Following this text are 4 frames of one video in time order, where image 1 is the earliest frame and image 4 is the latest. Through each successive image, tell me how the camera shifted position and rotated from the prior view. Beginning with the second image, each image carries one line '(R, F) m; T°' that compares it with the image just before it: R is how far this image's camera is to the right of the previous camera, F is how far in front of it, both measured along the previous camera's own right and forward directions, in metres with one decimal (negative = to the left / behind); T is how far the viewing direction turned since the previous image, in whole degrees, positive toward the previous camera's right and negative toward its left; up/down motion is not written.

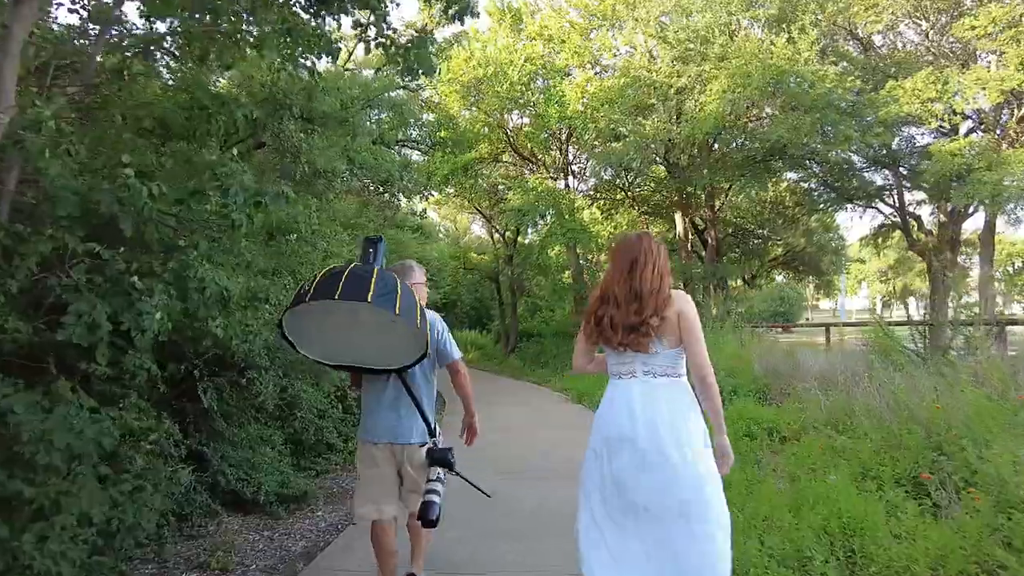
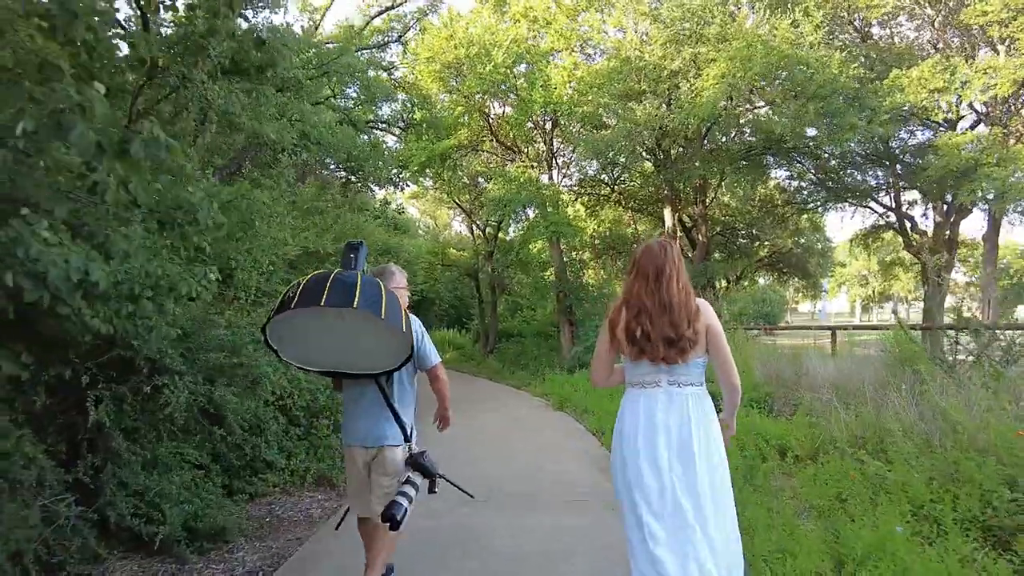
(0.0, +0.8) m; +1°
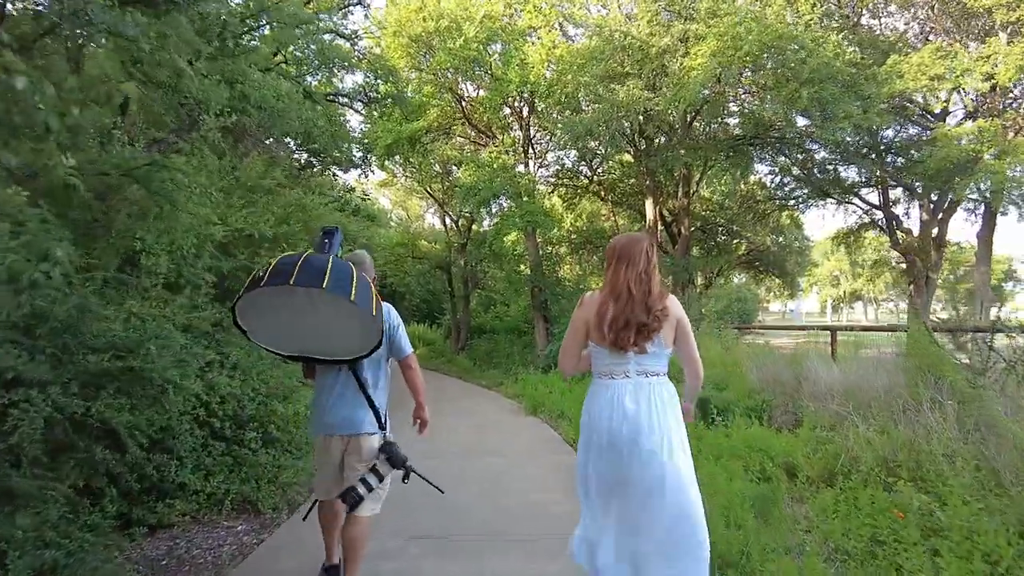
(0.0, +0.7) m; +2°
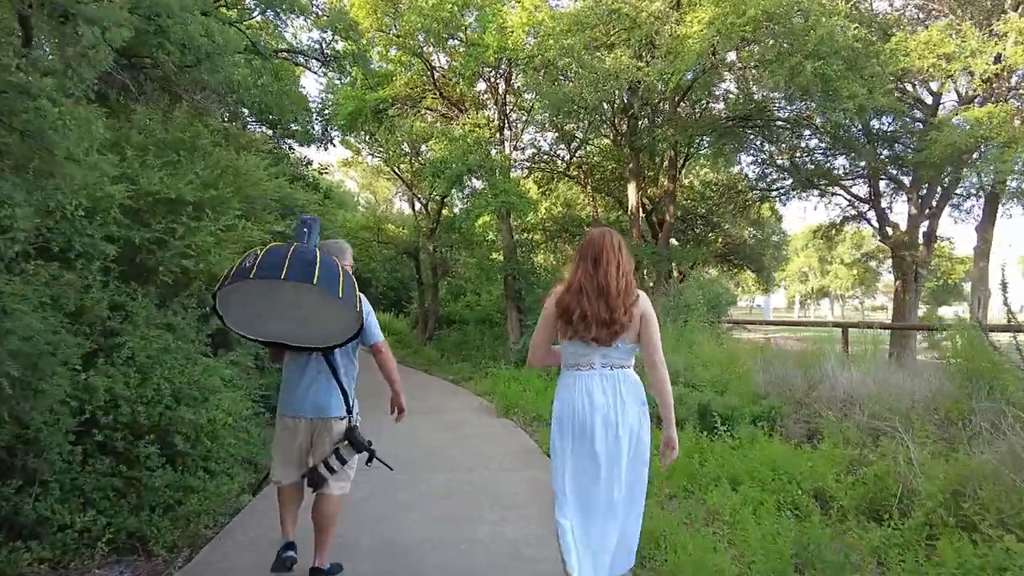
(0.0, +0.9) m; +2°
